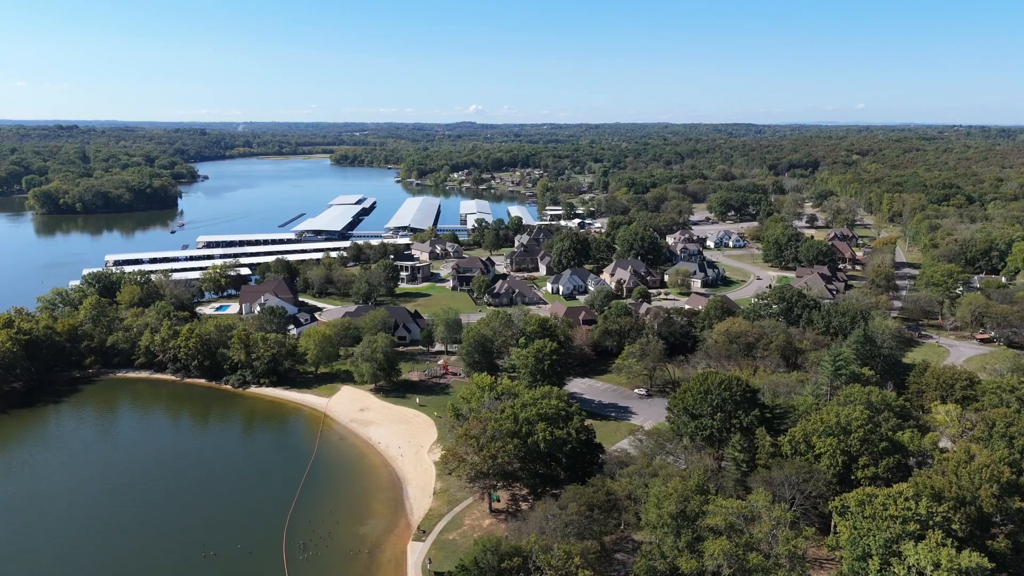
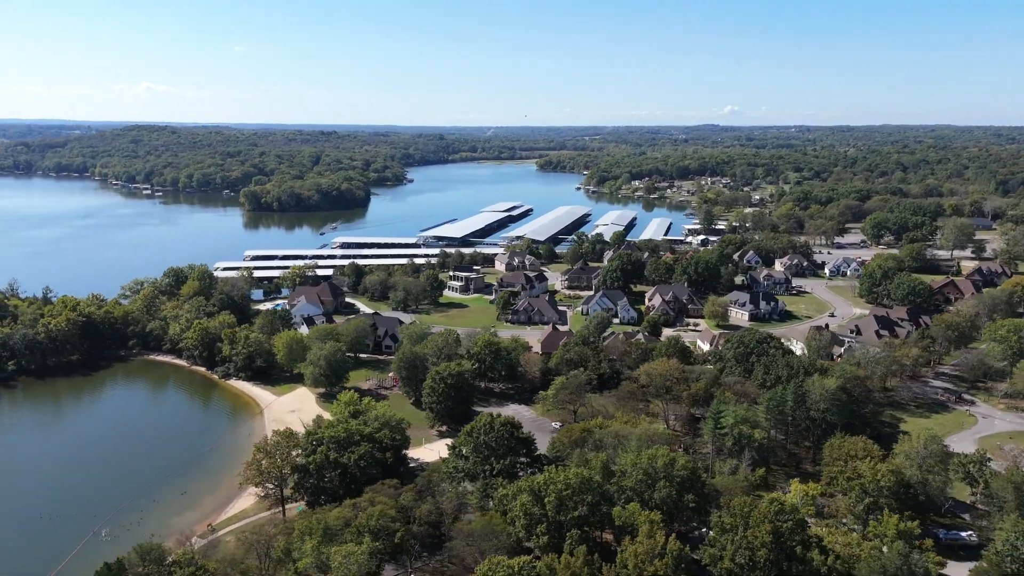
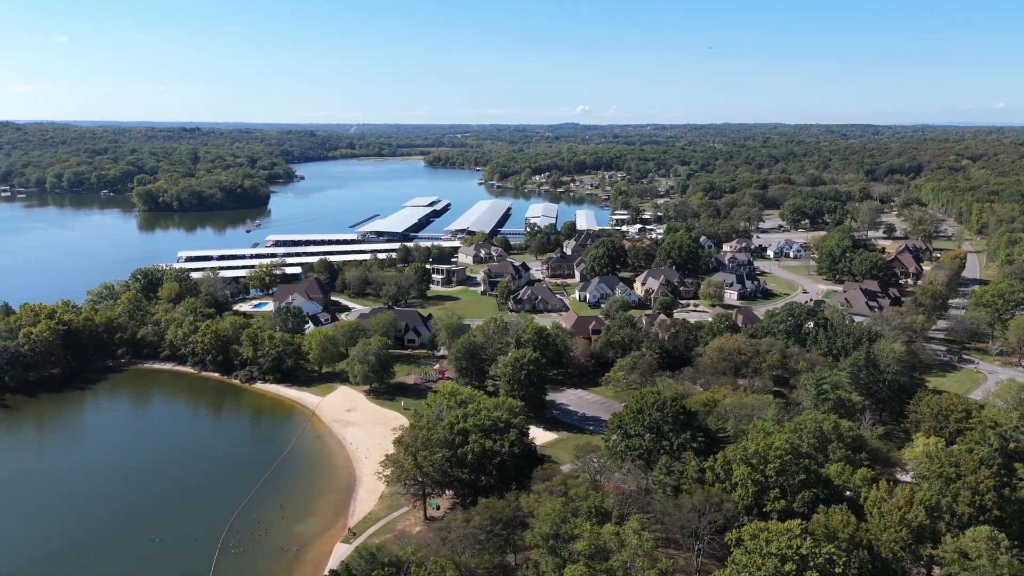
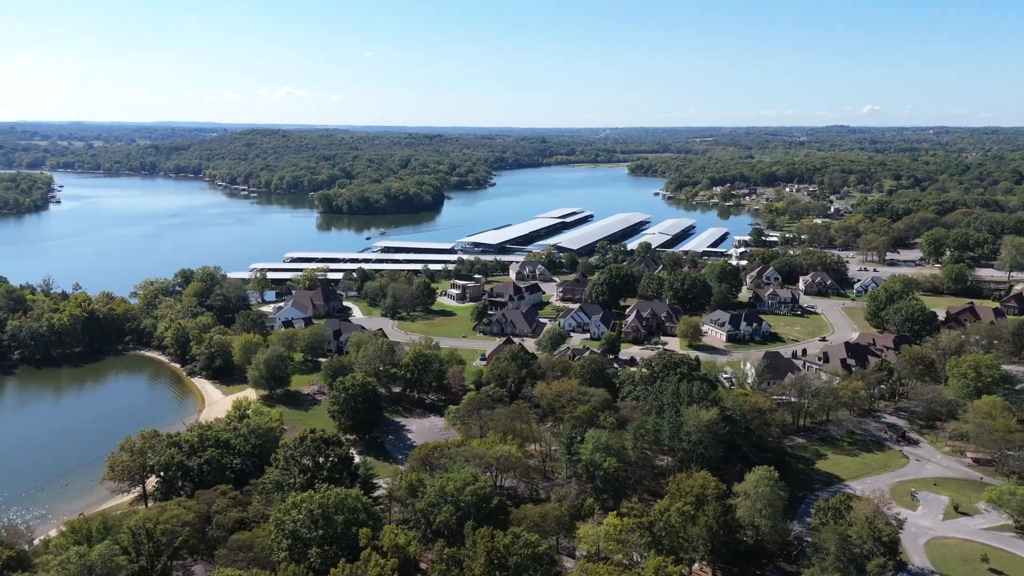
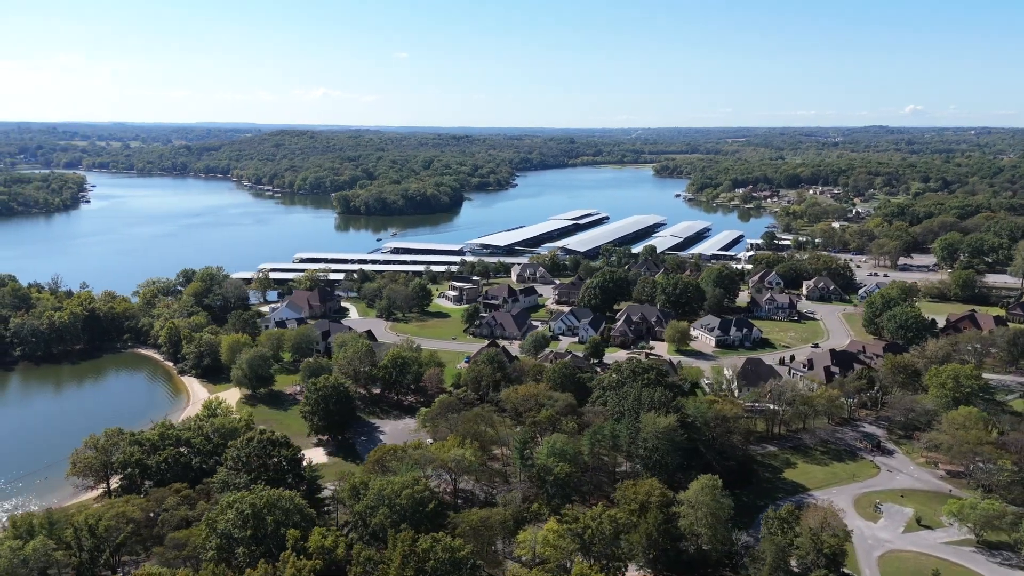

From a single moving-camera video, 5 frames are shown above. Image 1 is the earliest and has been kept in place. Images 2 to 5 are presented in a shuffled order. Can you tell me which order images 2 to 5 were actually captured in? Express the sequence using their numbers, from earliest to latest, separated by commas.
3, 2, 4, 5
